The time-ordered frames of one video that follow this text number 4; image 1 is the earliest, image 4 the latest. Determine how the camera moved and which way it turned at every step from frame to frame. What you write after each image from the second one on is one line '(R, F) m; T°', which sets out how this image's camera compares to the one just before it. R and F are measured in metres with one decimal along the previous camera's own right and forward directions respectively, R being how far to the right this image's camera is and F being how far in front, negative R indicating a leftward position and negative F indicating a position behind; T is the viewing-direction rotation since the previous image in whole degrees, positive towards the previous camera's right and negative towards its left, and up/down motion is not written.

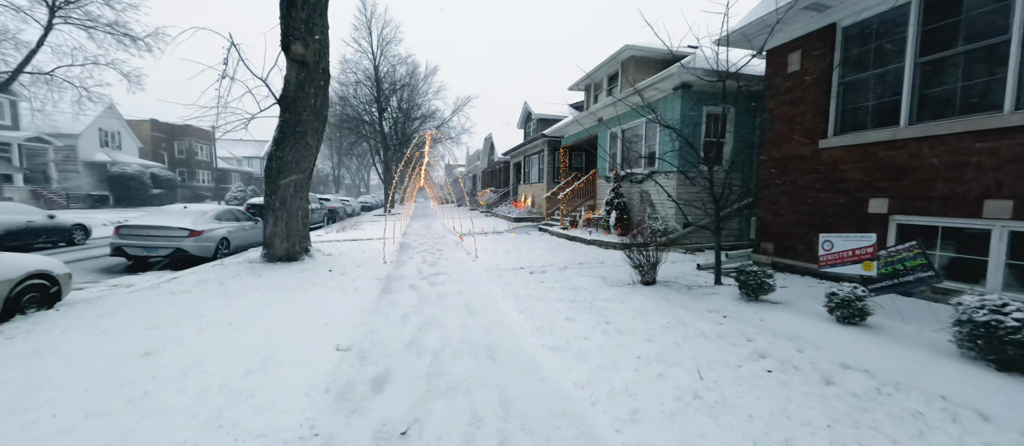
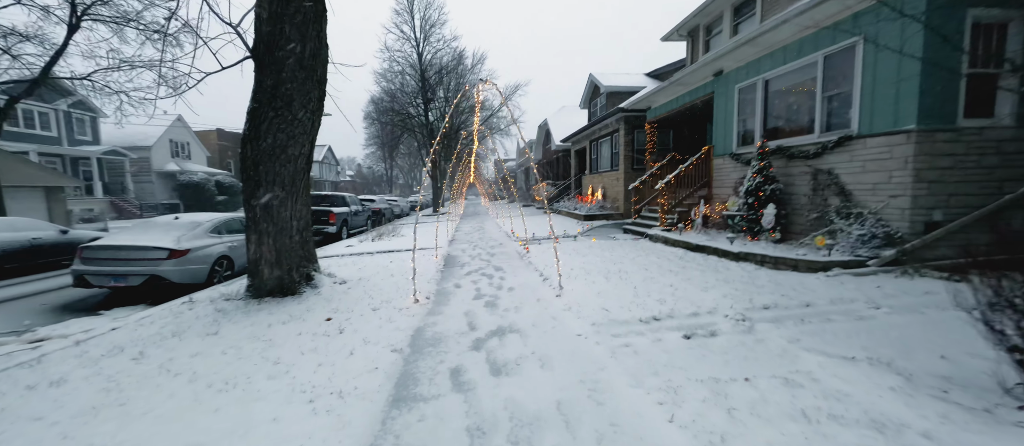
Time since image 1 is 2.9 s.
(-0.7, +2.9) m; -8°
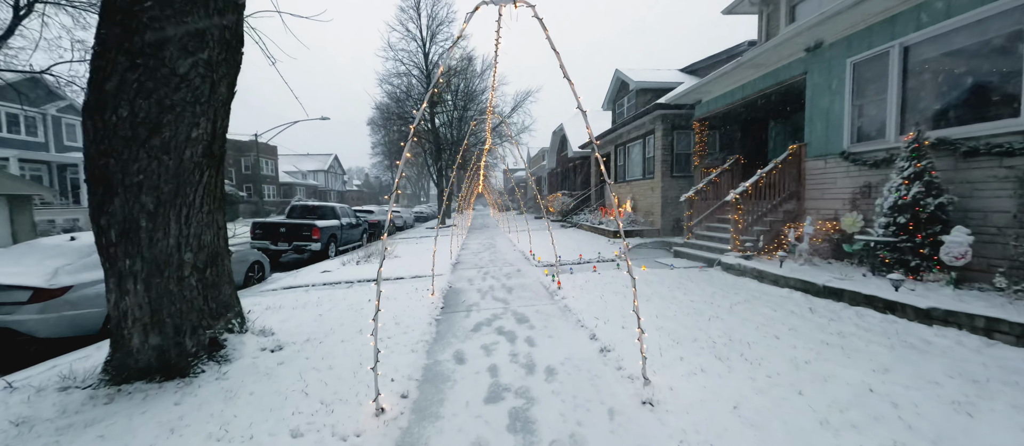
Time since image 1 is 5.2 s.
(-0.3, +2.0) m; -1°
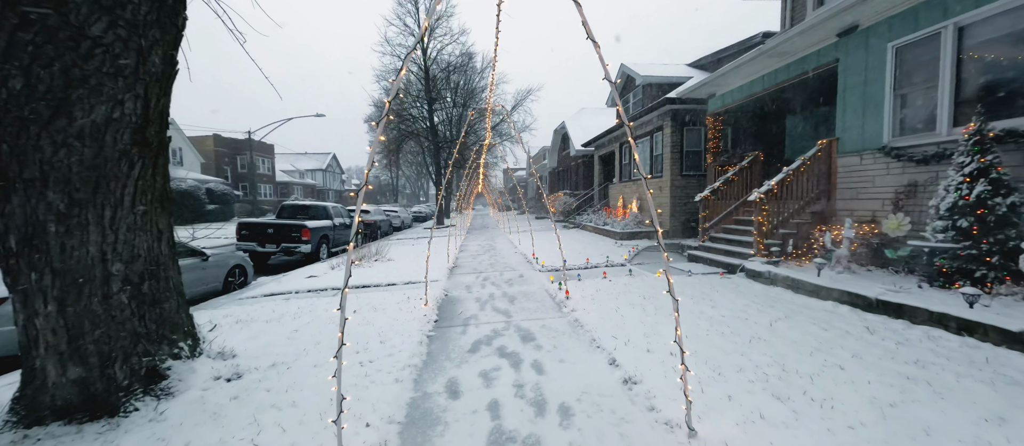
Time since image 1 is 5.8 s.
(0.0, +0.6) m; 0°
